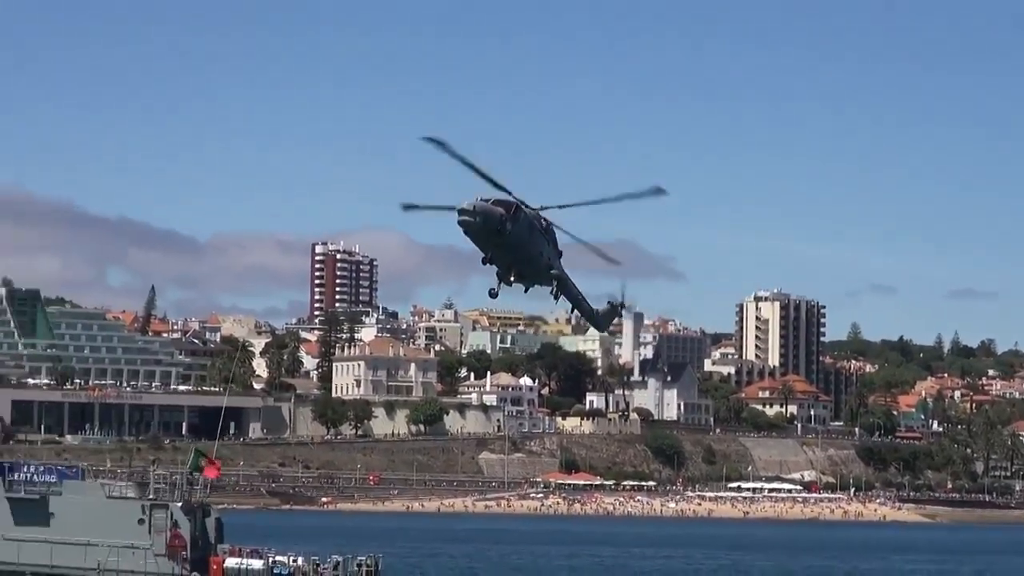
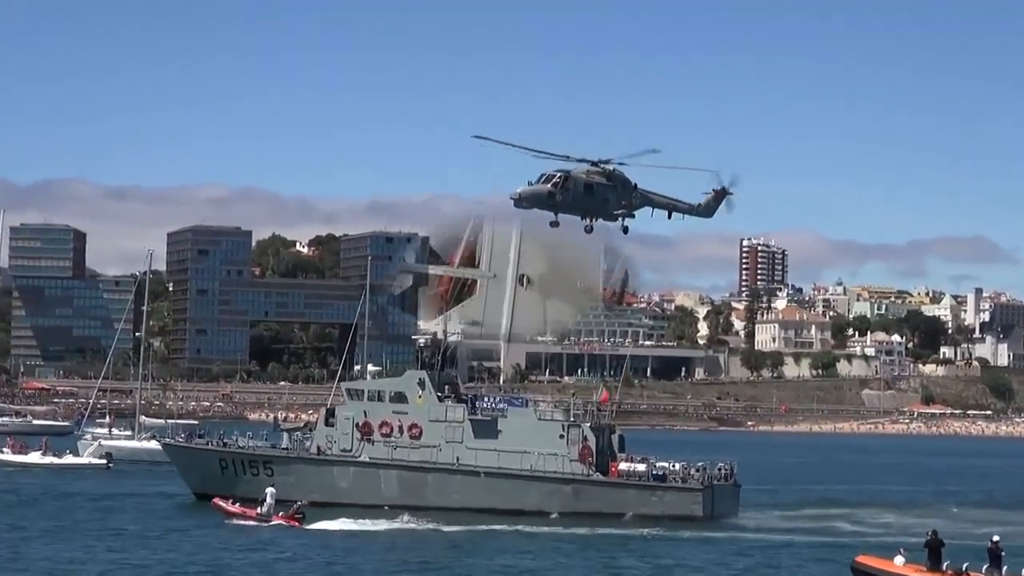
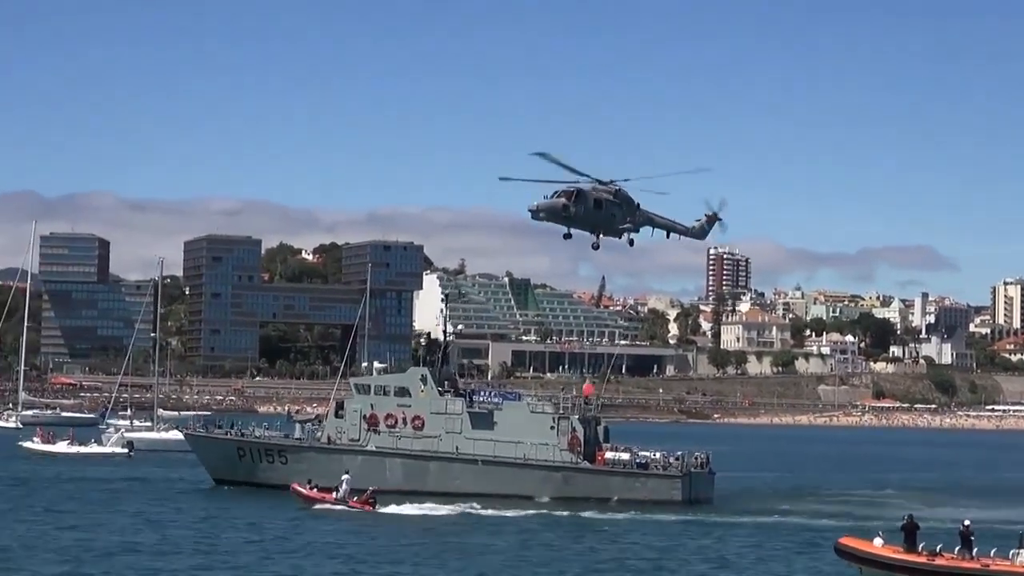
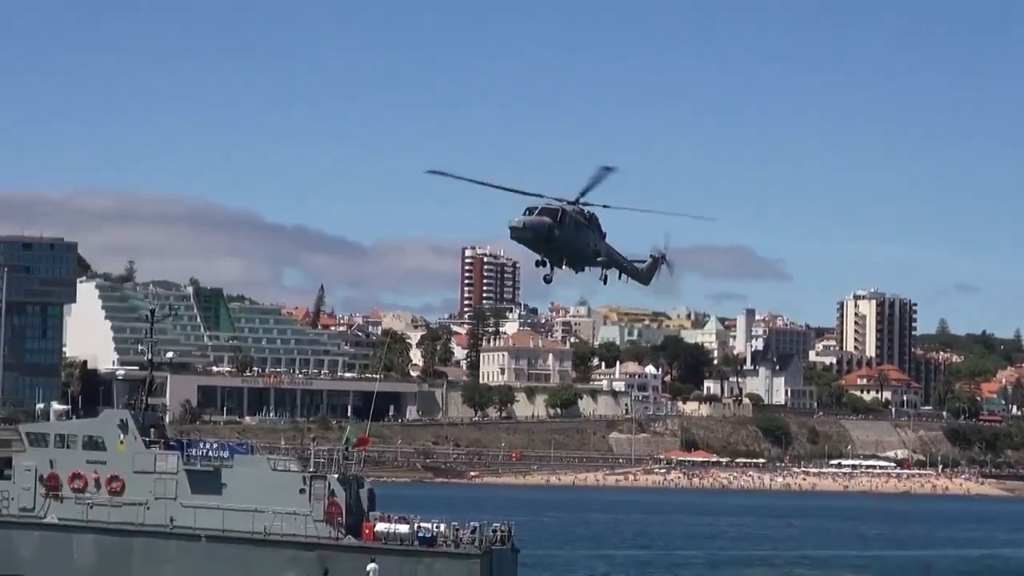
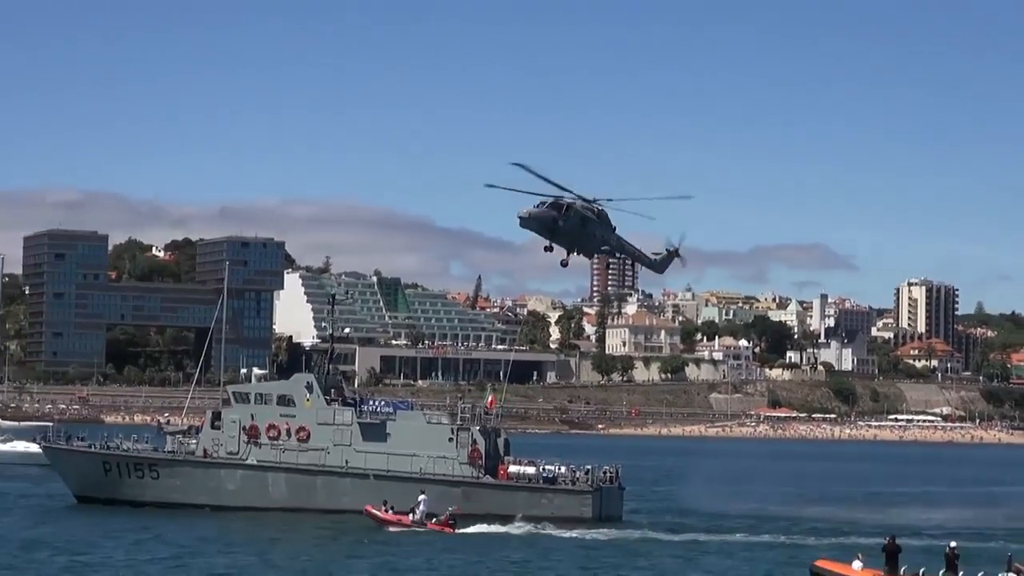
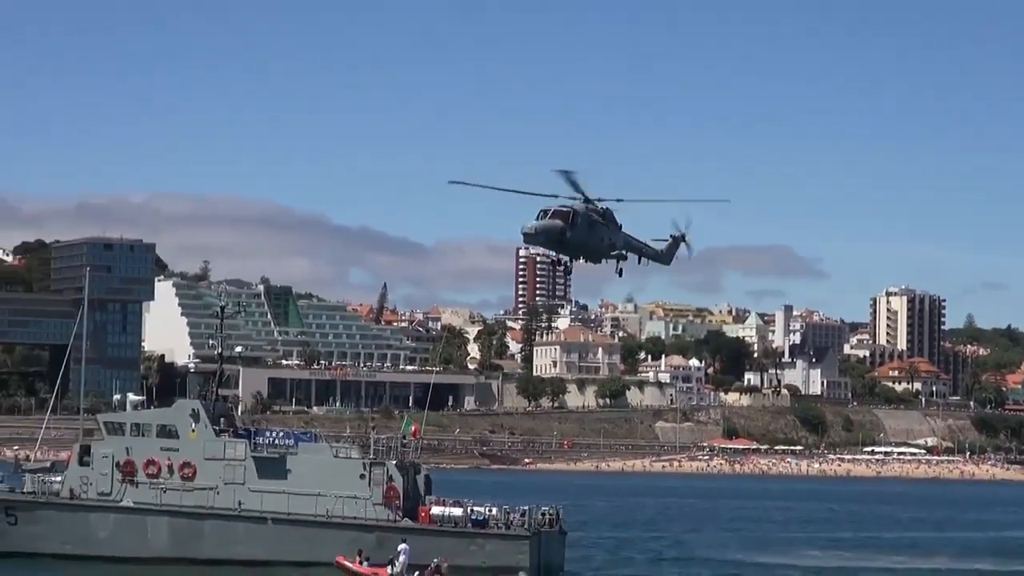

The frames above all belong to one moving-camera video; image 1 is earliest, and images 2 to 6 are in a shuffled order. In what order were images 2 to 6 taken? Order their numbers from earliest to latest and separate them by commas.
4, 6, 5, 3, 2
